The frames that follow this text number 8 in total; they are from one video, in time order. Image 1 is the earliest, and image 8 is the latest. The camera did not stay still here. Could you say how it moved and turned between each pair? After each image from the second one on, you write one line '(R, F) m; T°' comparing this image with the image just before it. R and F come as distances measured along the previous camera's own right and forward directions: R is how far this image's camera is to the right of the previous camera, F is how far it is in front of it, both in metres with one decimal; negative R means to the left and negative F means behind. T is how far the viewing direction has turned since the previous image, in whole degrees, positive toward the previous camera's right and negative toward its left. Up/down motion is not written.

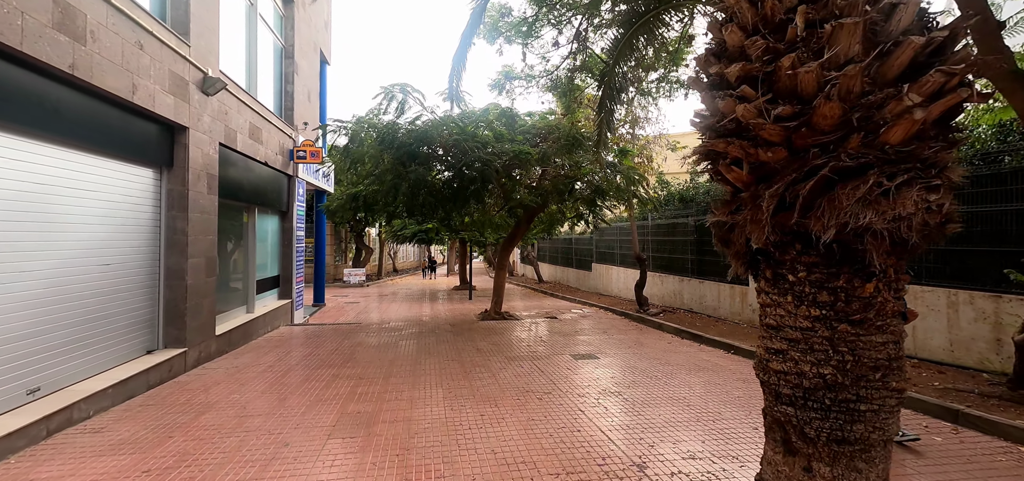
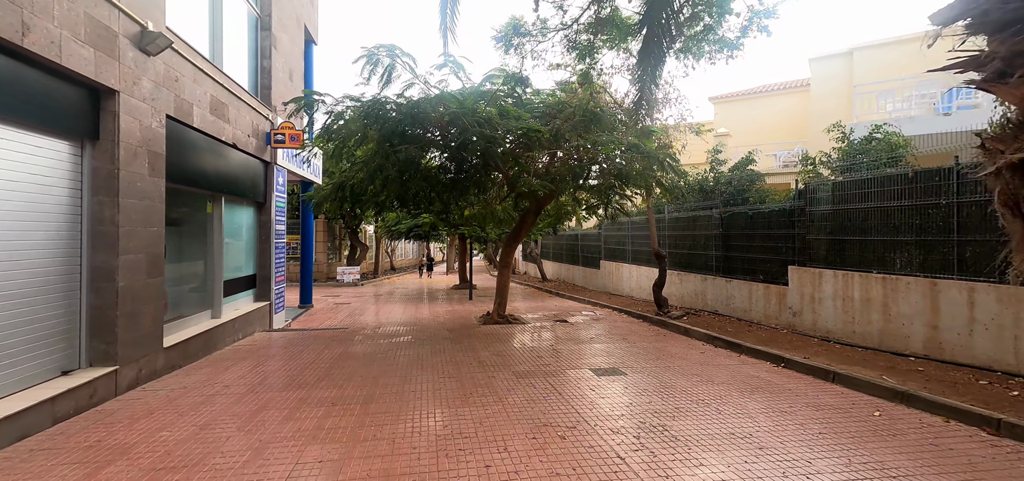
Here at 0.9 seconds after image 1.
(-0.1, +1.1) m; 0°
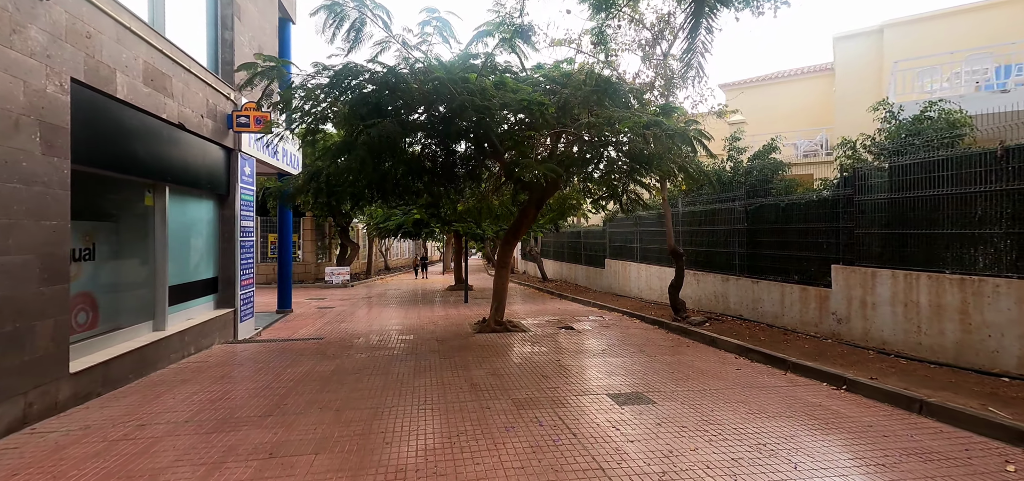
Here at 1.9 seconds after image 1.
(0.0, +1.1) m; 0°
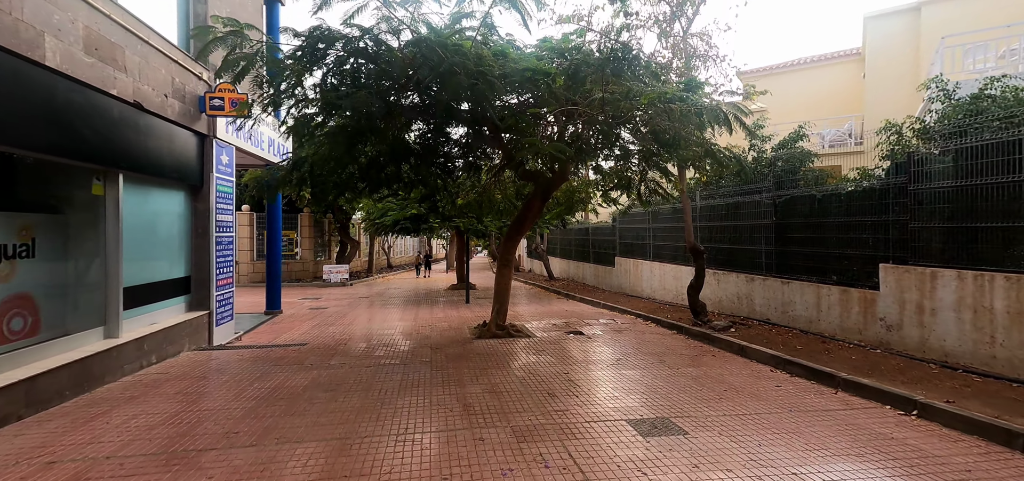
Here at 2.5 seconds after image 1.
(+0.1, +0.8) m; -1°
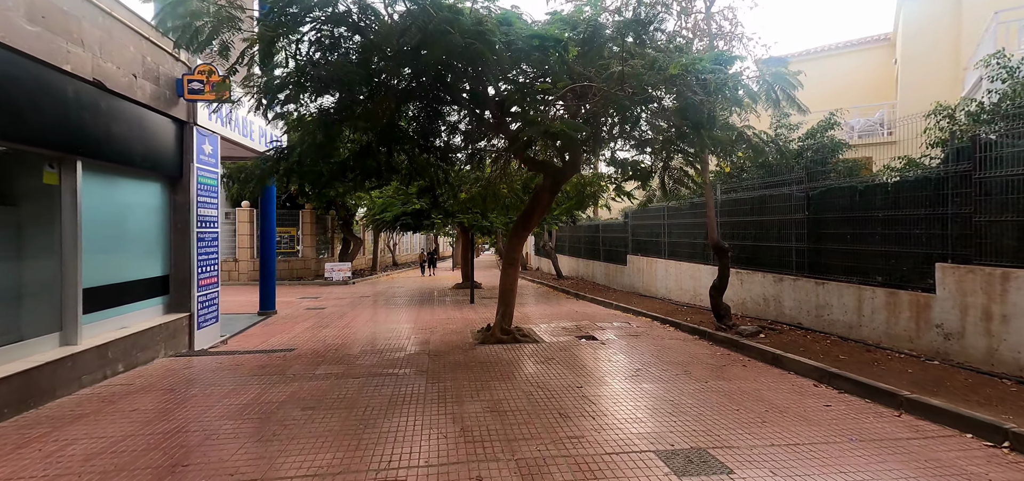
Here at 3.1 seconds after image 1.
(0.0, +0.7) m; -1°
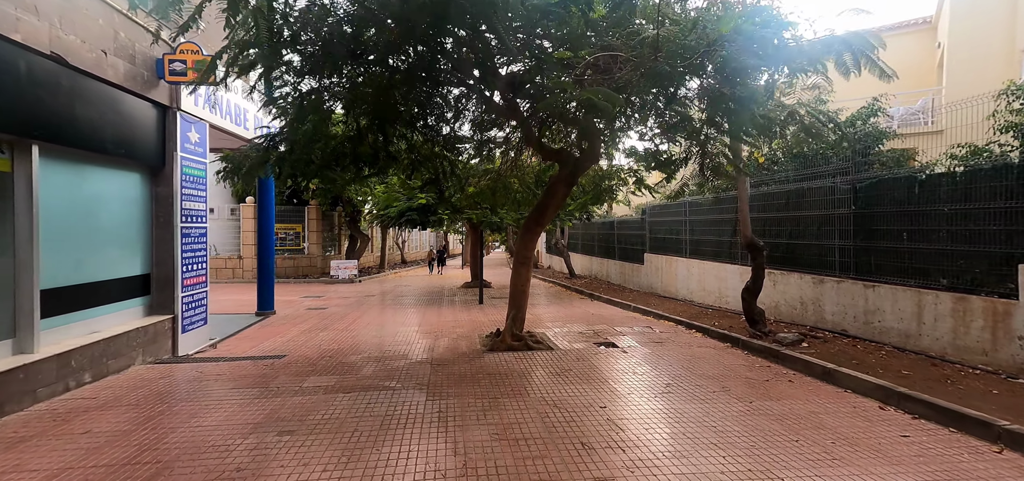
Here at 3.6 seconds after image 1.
(0.0, +0.7) m; -1°
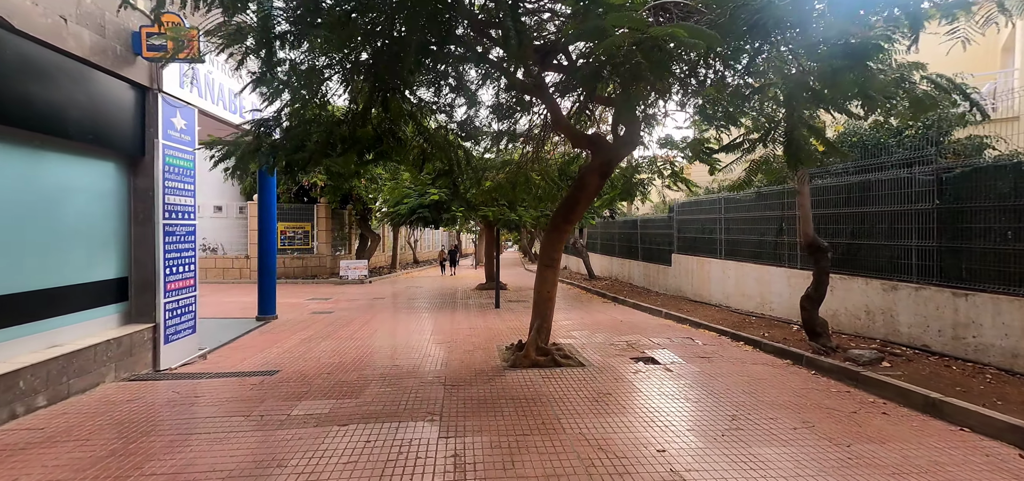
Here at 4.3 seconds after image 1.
(-0.2, +0.8) m; -2°
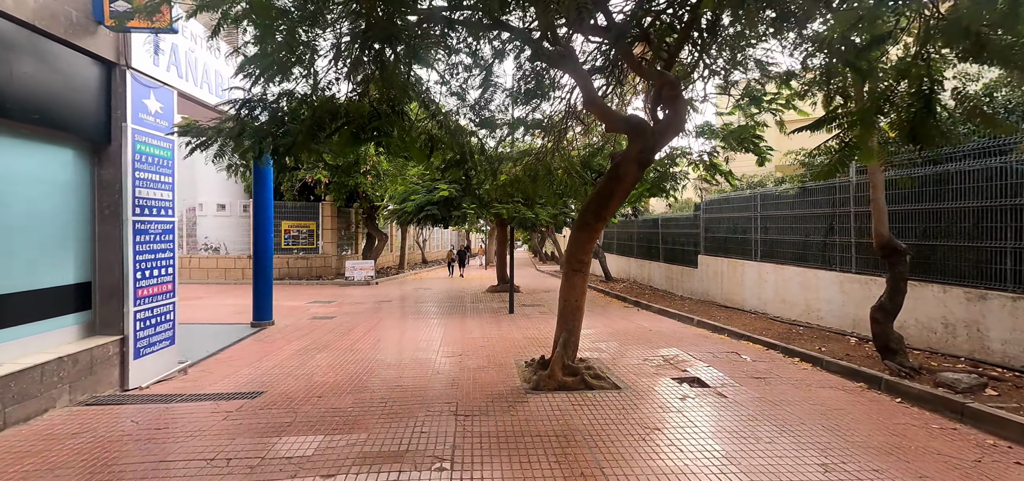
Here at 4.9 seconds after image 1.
(-0.2, +0.8) m; -1°
